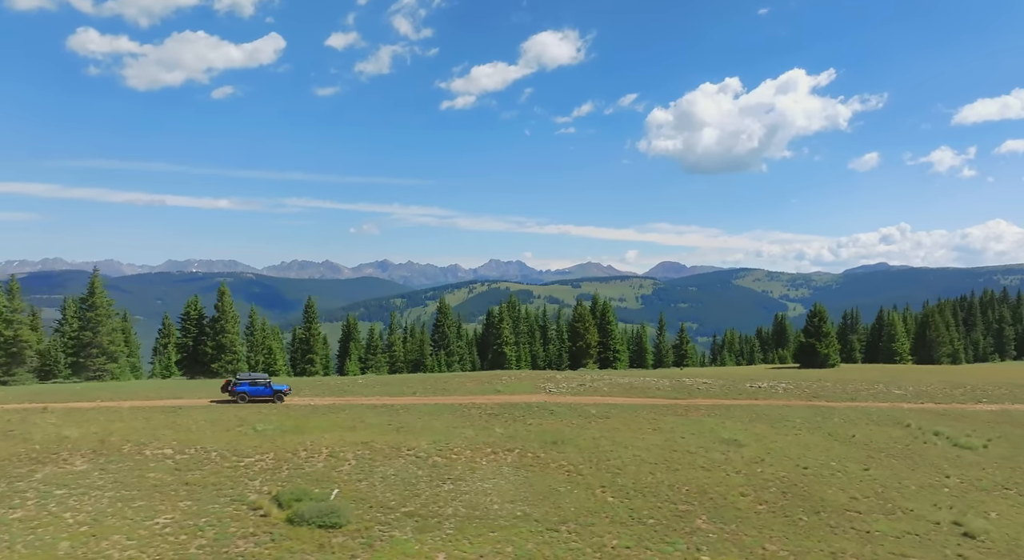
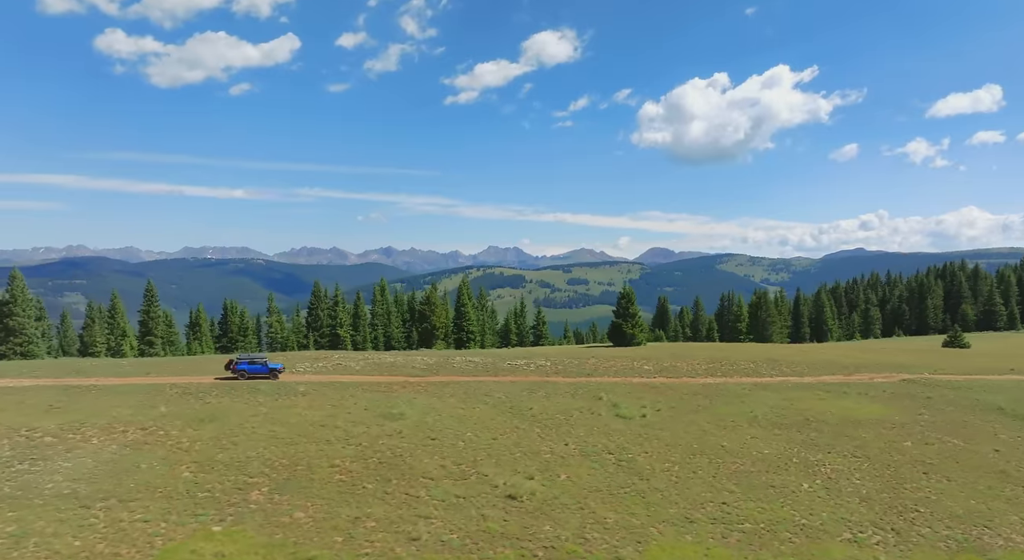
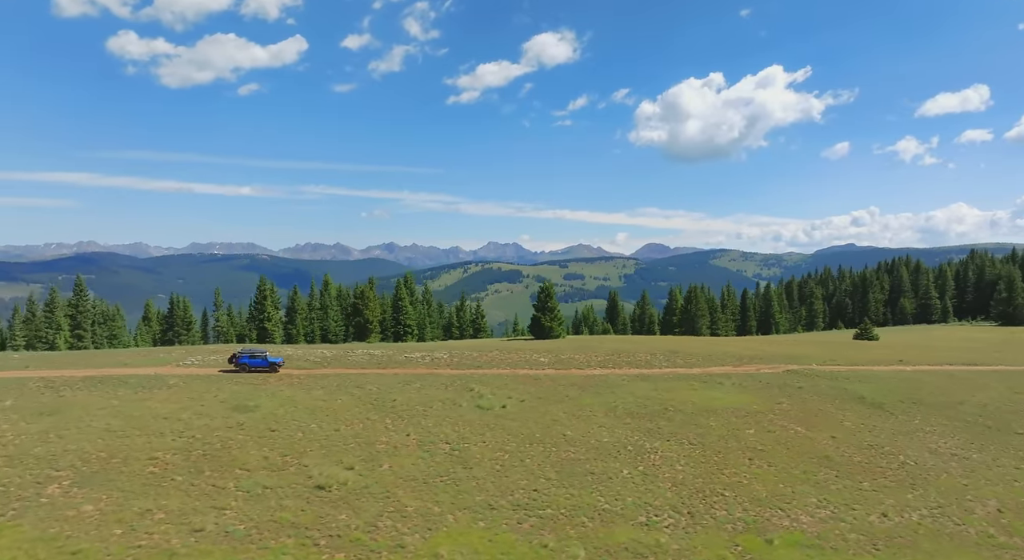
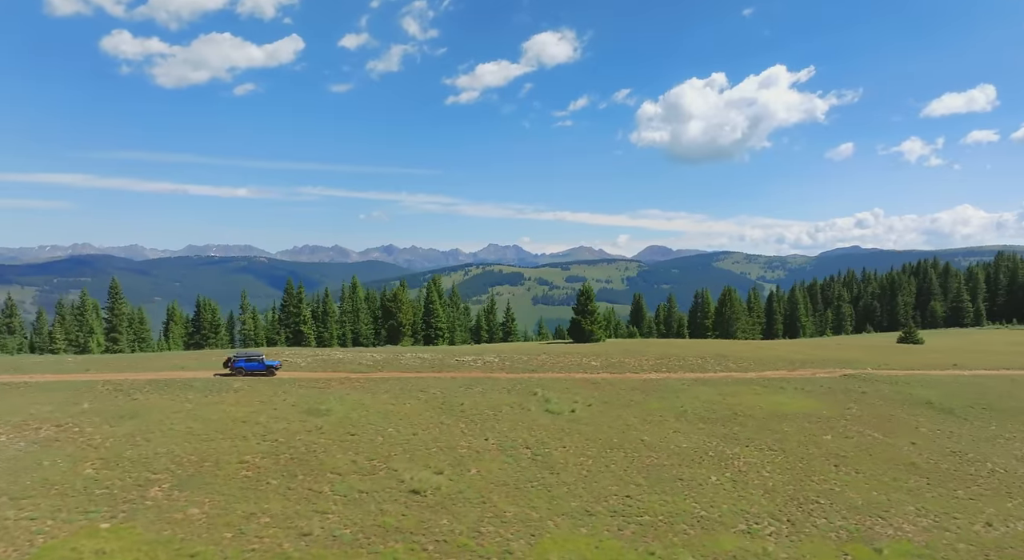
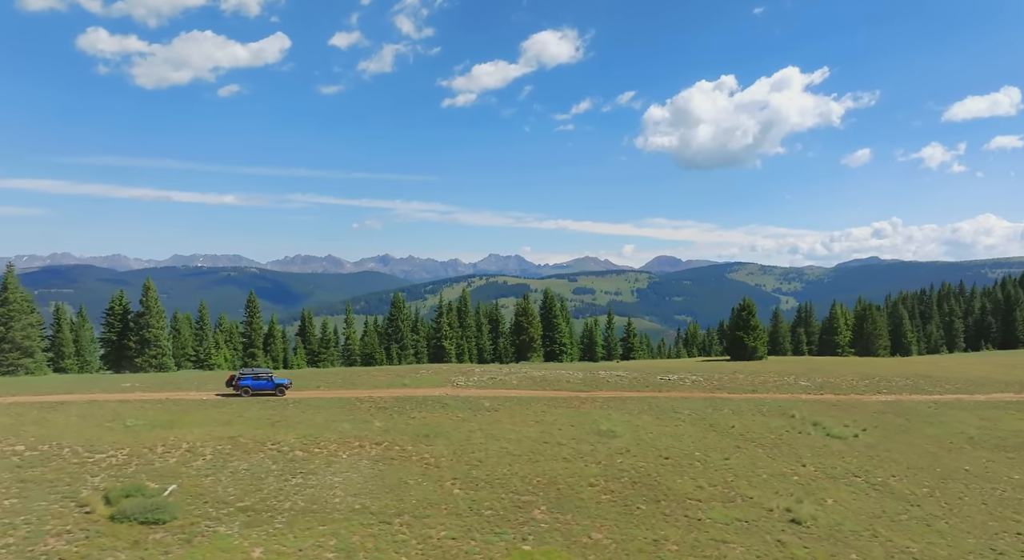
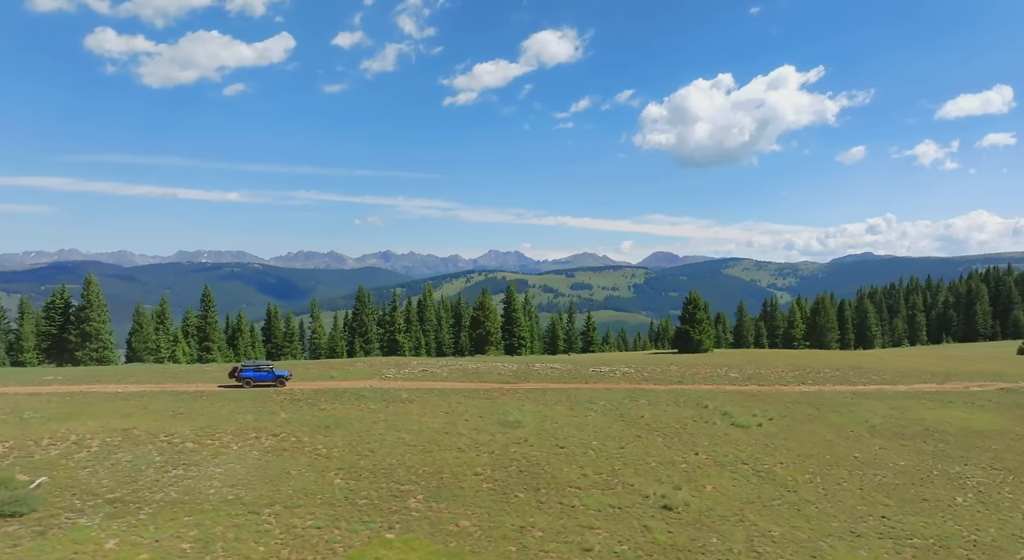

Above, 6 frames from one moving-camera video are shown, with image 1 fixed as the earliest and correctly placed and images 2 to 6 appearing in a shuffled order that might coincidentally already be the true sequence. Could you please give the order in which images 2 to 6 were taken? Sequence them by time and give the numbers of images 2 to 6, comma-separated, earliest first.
5, 6, 2, 4, 3
